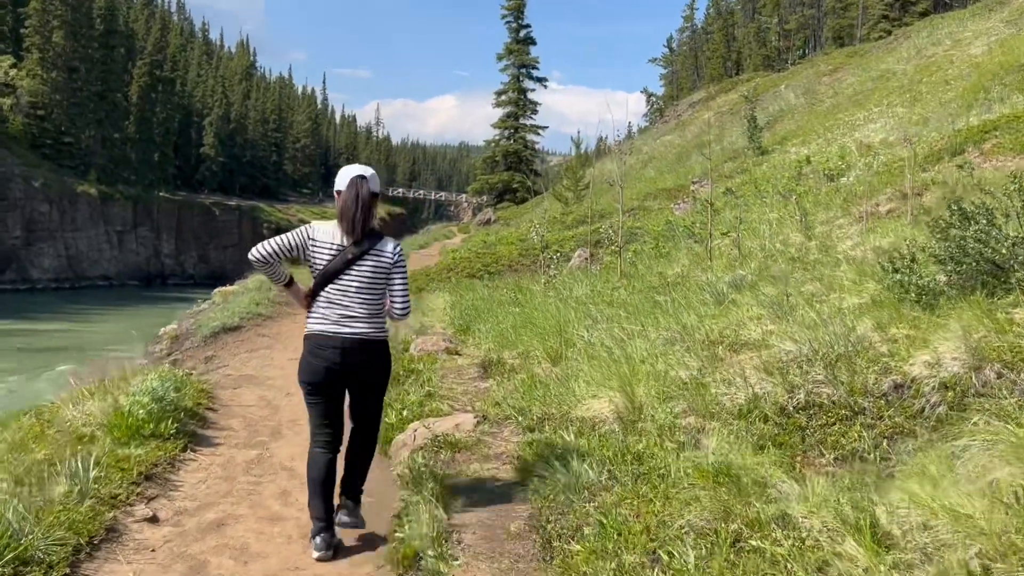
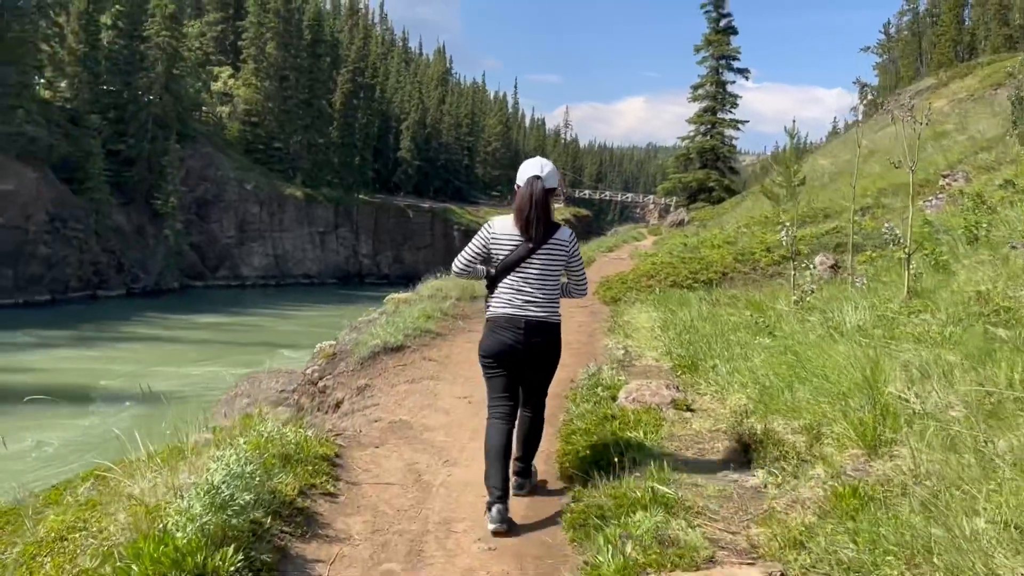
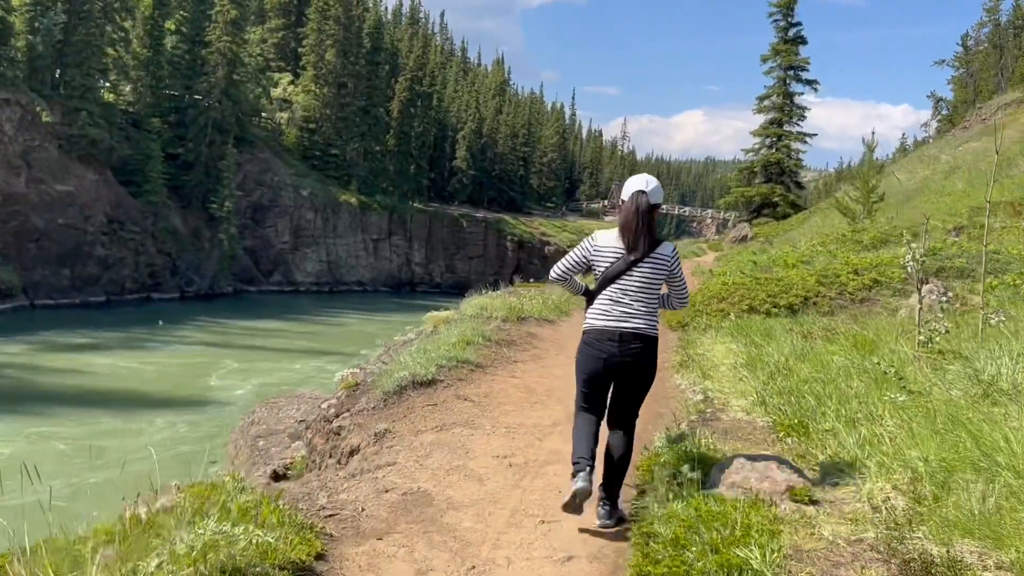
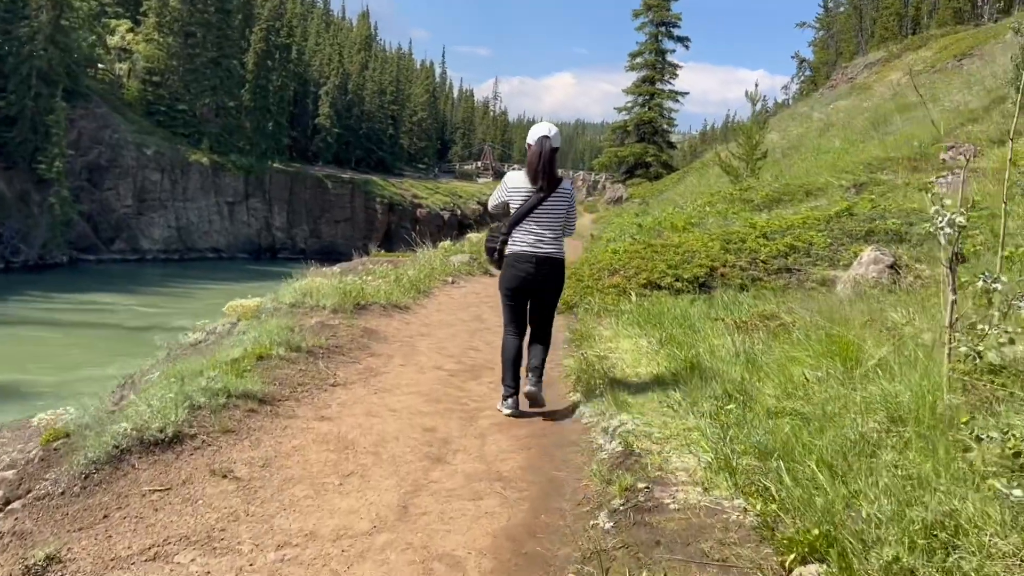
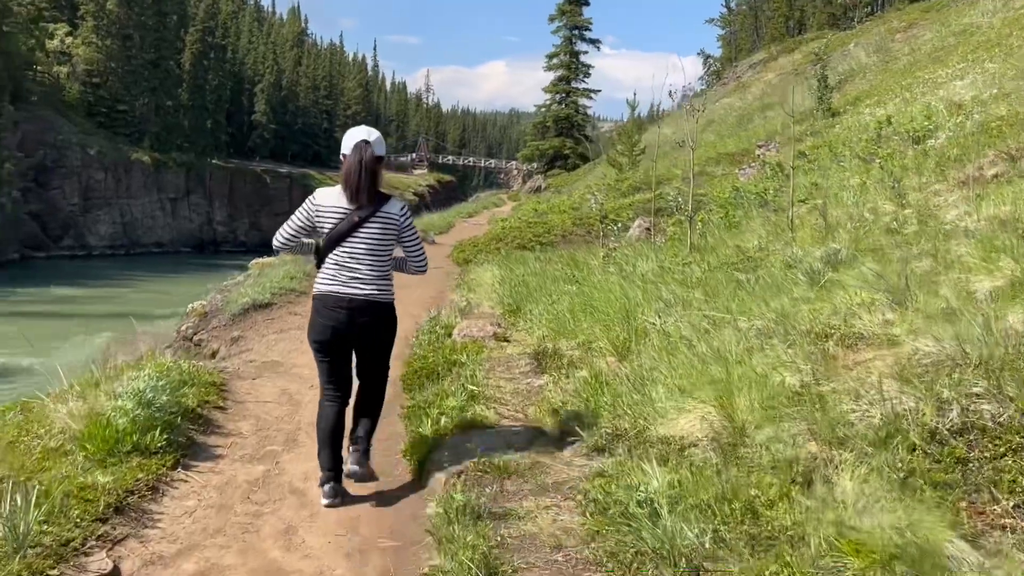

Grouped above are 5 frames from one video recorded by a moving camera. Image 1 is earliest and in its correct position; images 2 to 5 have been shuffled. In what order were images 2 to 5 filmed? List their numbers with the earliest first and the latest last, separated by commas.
5, 2, 3, 4
